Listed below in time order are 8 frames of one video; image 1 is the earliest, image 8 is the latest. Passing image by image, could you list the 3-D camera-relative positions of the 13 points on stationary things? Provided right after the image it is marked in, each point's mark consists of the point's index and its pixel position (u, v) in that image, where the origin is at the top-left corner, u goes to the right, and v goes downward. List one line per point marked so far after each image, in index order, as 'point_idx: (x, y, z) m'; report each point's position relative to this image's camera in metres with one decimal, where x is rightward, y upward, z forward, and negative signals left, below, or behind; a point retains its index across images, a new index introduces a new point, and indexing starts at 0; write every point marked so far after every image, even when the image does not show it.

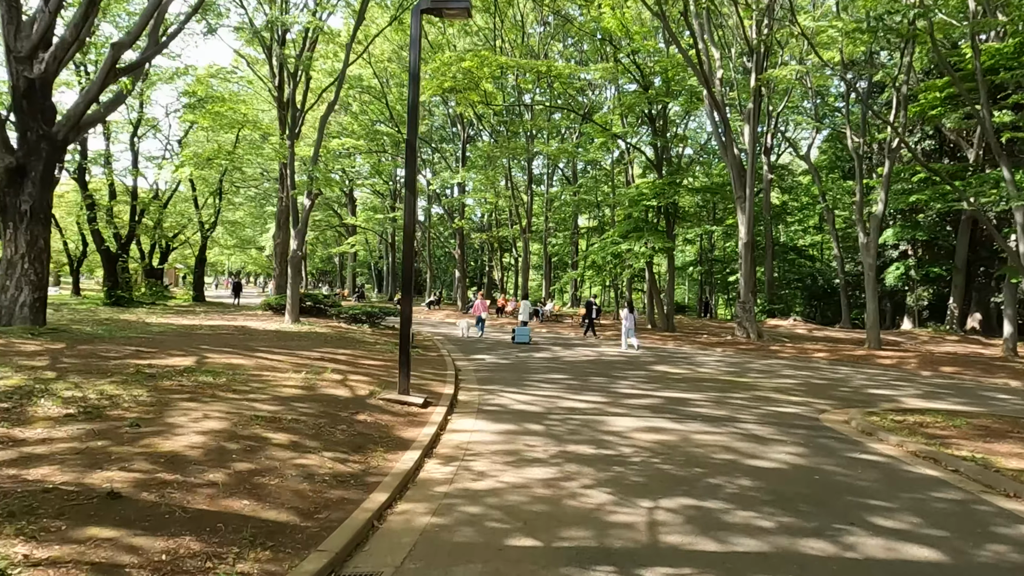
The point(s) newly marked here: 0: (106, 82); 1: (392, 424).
0: (-6.7, +3.4, +10.9) m
1: (-1.1, -1.3, +6.3) m
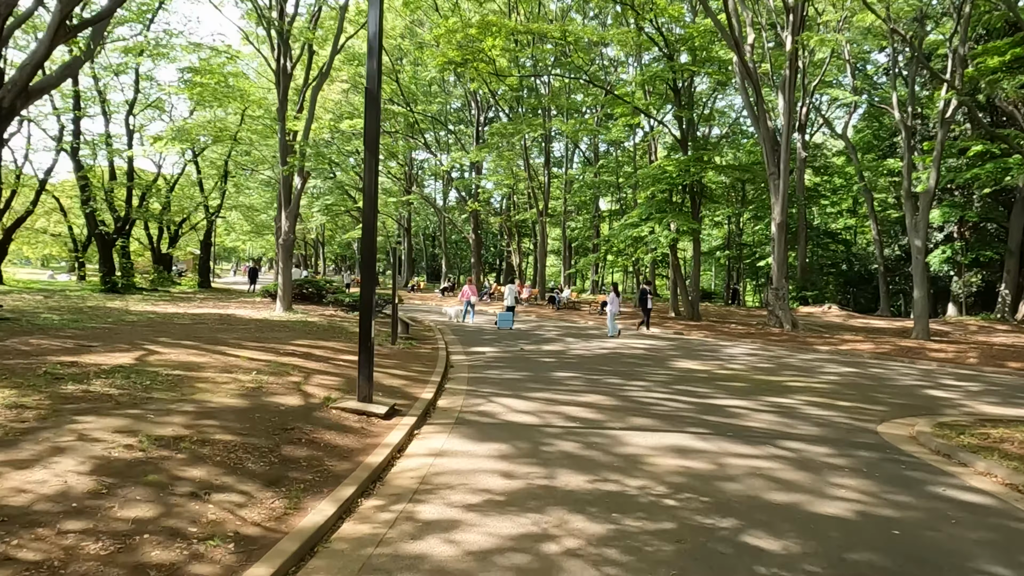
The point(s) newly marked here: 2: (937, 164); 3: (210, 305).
0: (-6.7, +3.6, +9.7) m
1: (-1.3, -1.2, +4.9) m
2: (+11.9, +3.5, +18.5) m
3: (-8.3, -0.5, +18.3) m
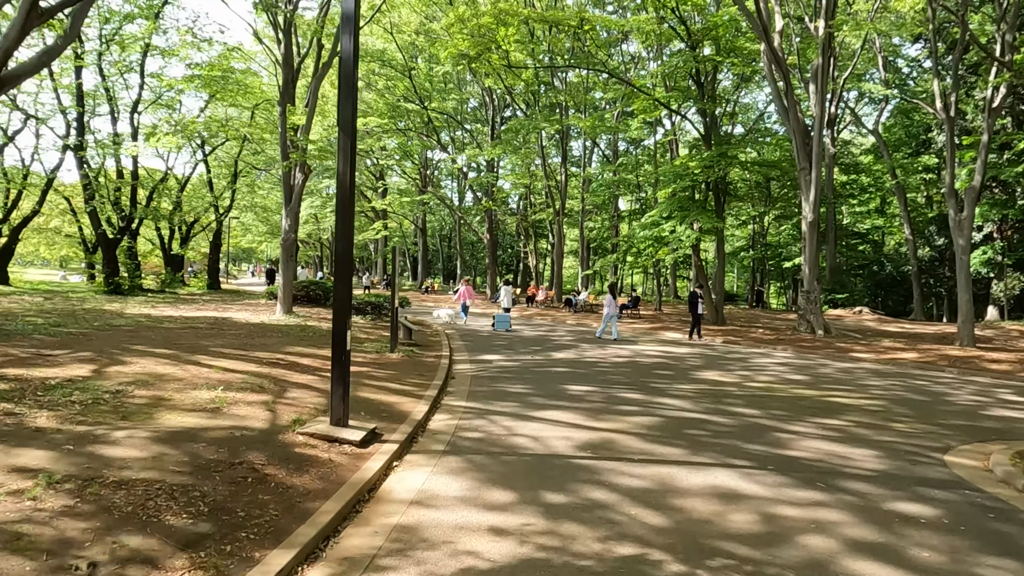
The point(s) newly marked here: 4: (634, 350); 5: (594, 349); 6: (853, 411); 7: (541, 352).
0: (-6.6, +3.5, +8.9) m
1: (-1.3, -1.2, +4.1) m
2: (+12.3, +3.4, +17.3) m
3: (-8.0, -0.5, +17.6) m
4: (+2.4, -1.2, +12.9) m
5: (+1.6, -1.2, +12.6) m
6: (+3.8, -1.4, +7.3) m
7: (+0.5, -1.1, +11.8) m
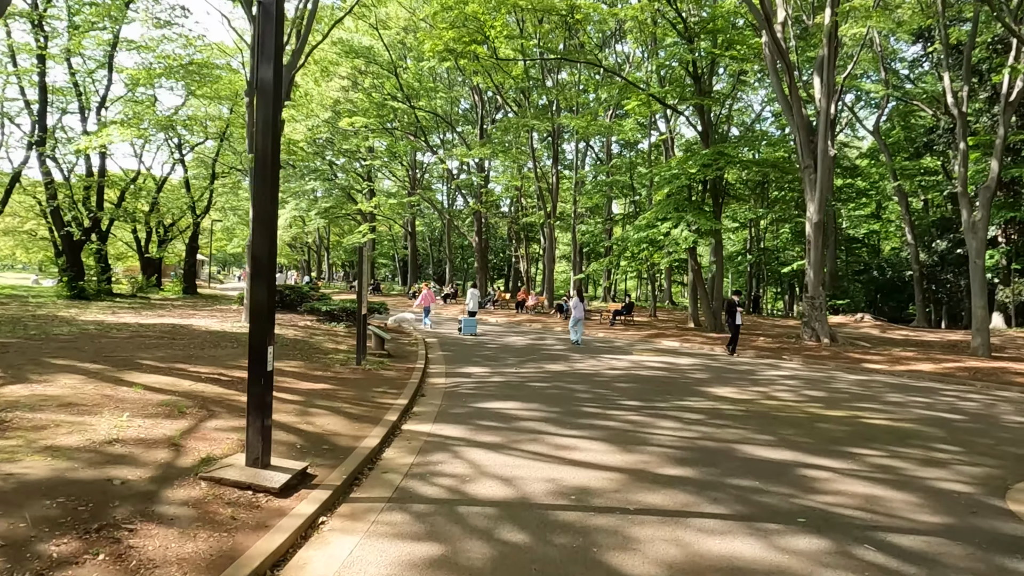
0: (-6.8, +3.5, +7.9) m
1: (-1.6, -1.2, +3.0) m
2: (+11.9, +3.3, +16.3) m
3: (-8.3, -0.6, +16.4) m
4: (+2.1, -1.3, +11.8) m
5: (+1.3, -1.3, +11.6) m
6: (+3.5, -1.4, +6.3) m
7: (+0.2, -1.2, +10.8) m
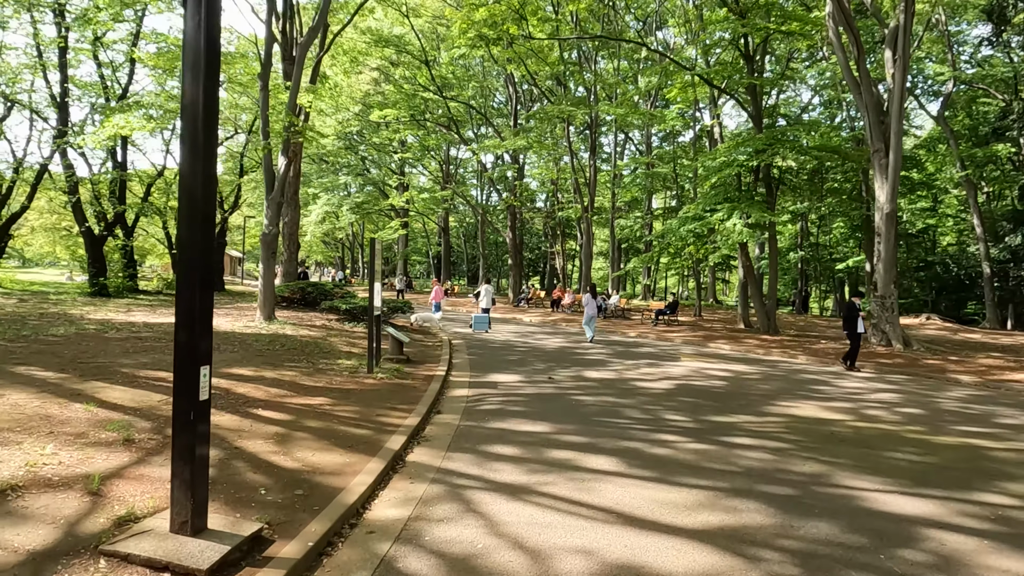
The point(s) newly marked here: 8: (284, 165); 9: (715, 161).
0: (-6.5, +3.5, +7.0) m
1: (-1.5, -1.2, +1.8) m
2: (+12.7, +3.3, +14.4) m
3: (-7.5, -0.6, +15.7) m
4: (+2.6, -1.3, +10.5) m
5: (+1.8, -1.2, +10.3) m
6: (+3.8, -1.4, +4.9) m
7: (+0.7, -1.2, +9.5) m
8: (-4.4, +2.4, +12.8) m
9: (+5.9, +3.7, +19.3) m
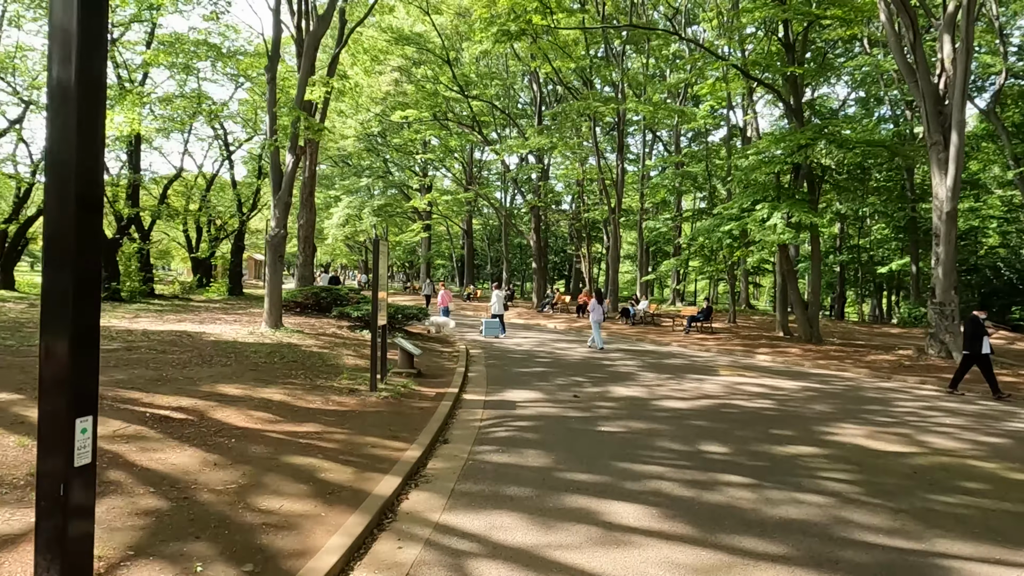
0: (-6.3, +3.5, +6.3) m
1: (-1.5, -1.2, +1.0) m
2: (+13.2, +3.2, +13.0) m
3: (-7.0, -0.7, +15.0) m
4: (+2.9, -1.3, +9.4) m
5: (+2.1, -1.3, +9.3) m
6: (+3.9, -1.5, +3.8) m
7: (+1.0, -1.3, +8.6) m
8: (-4.0, +2.3, +12.1) m
9: (+6.6, +3.6, +18.1) m
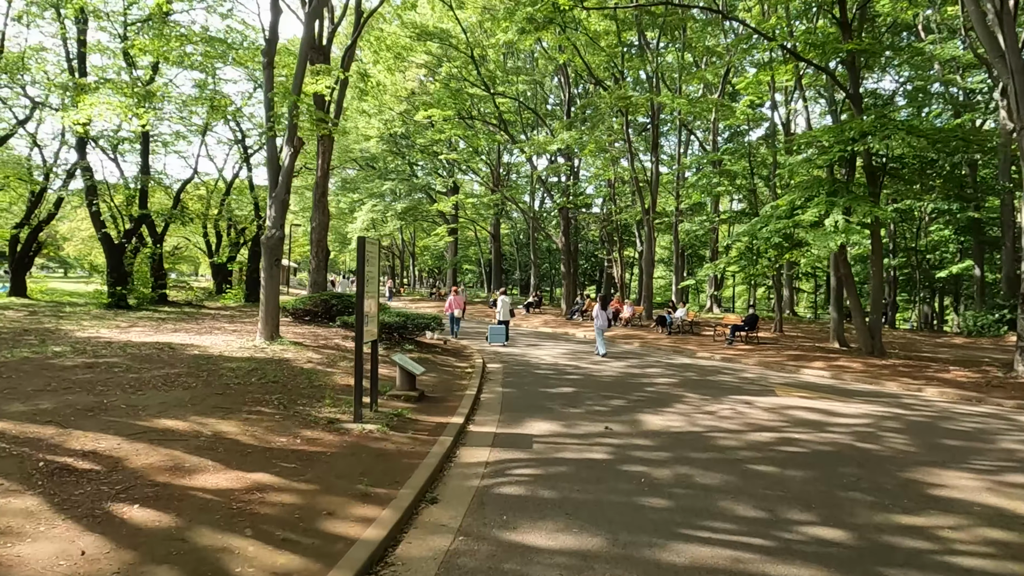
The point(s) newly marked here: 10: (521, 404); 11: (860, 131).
0: (-6.2, +3.4, +5.3) m
1: (-1.7, -1.3, -0.3) m
2: (+13.6, +3.1, +11.1) m
3: (-6.5, -0.8, +14.0) m
4: (+3.2, -1.4, +7.9) m
5: (+2.3, -1.4, +7.8) m
6: (+3.8, -1.5, +2.3) m
7: (+1.2, -1.4, +7.1) m
8: (-3.7, +2.2, +10.9) m
9: (+7.2, +3.4, +16.5) m
10: (+0.2, -1.3, +7.6) m
11: (+8.1, +3.7, +15.4) m
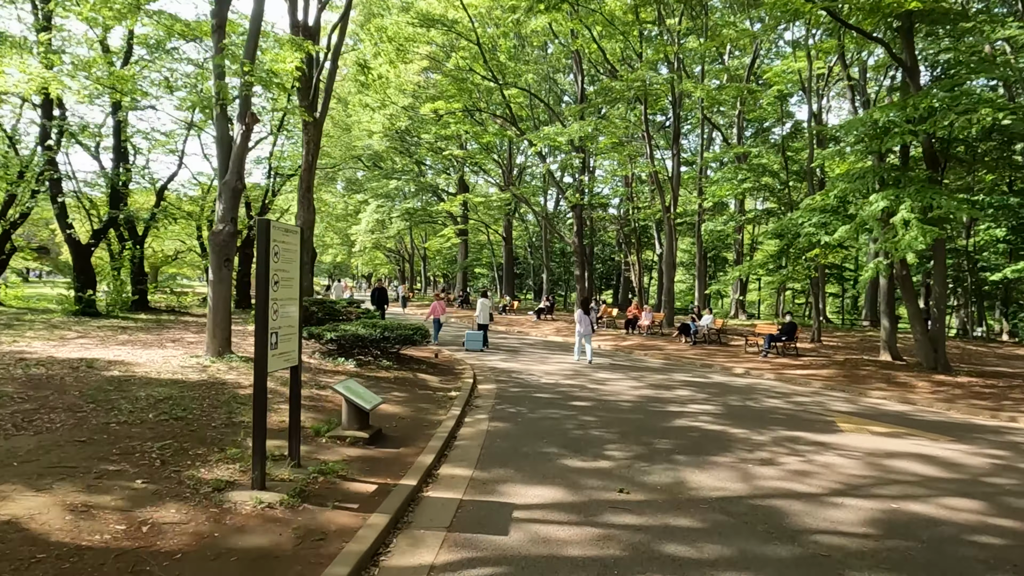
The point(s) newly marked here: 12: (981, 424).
0: (-6.4, +3.4, +3.6) m
1: (-2.0, -1.3, -2.1) m
2: (+13.5, +3.0, +8.9) m
3: (-6.4, -0.9, +12.3) m
4: (+3.0, -1.5, +6.0) m
5: (+2.2, -1.4, +5.9) m
6: (+3.6, -1.5, +0.3) m
7: (+1.0, -1.4, +5.3) m
8: (-3.7, +2.1, +9.2) m
9: (+7.3, +3.3, +14.4) m
10: (0.0, -1.4, +5.7) m
11: (+8.2, +3.6, +13.4) m
12: (+5.6, -1.6, +8.0) m
